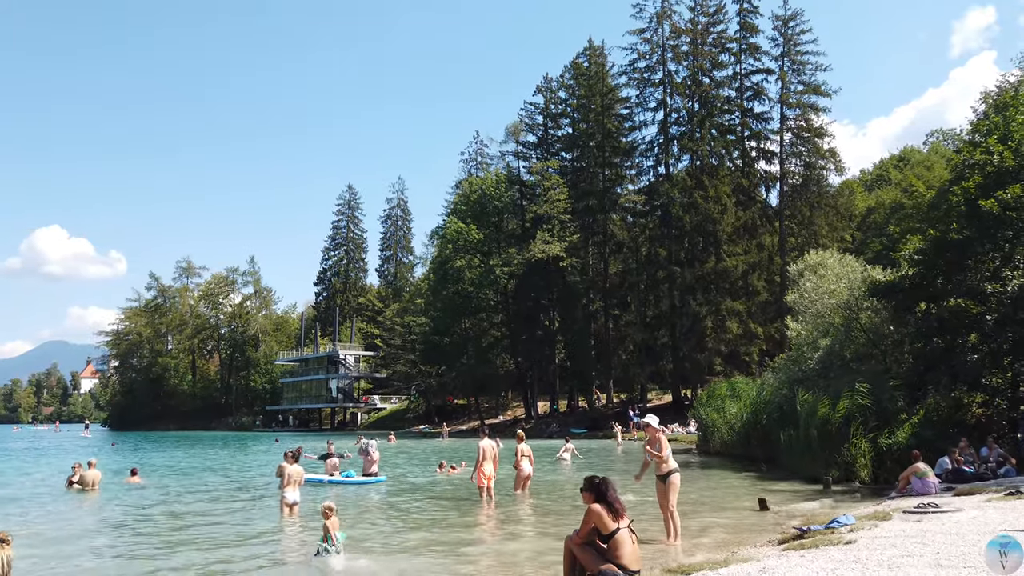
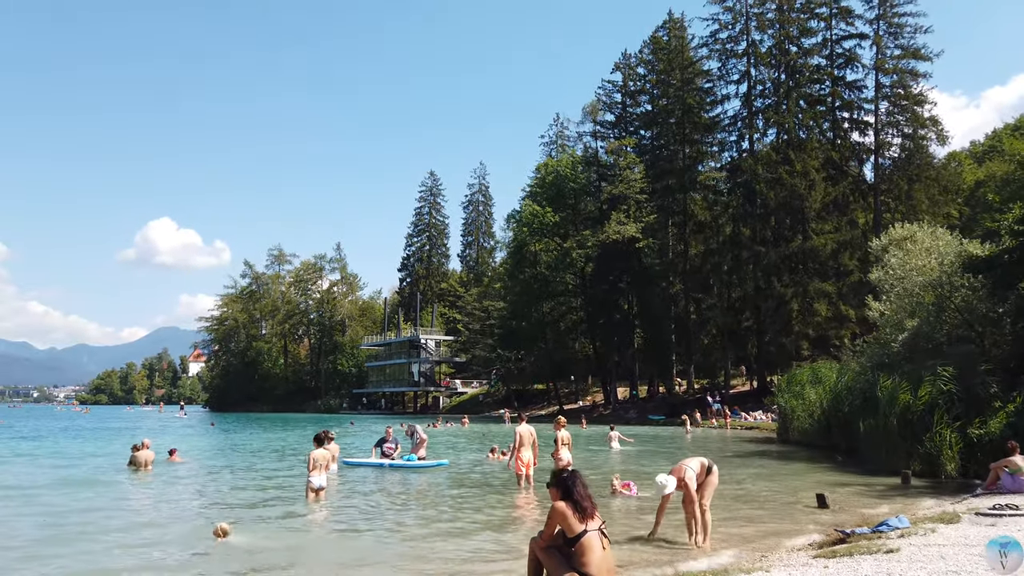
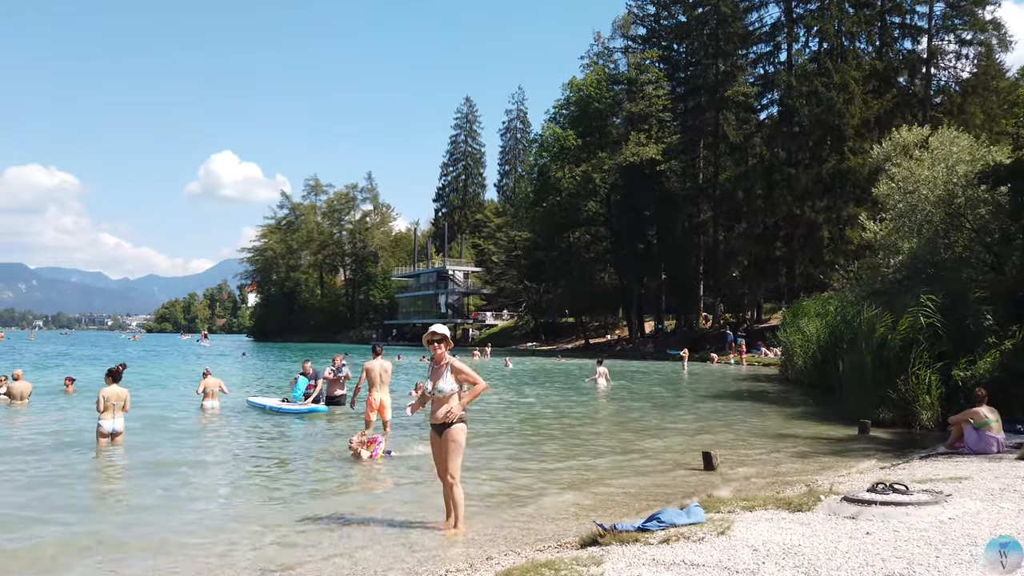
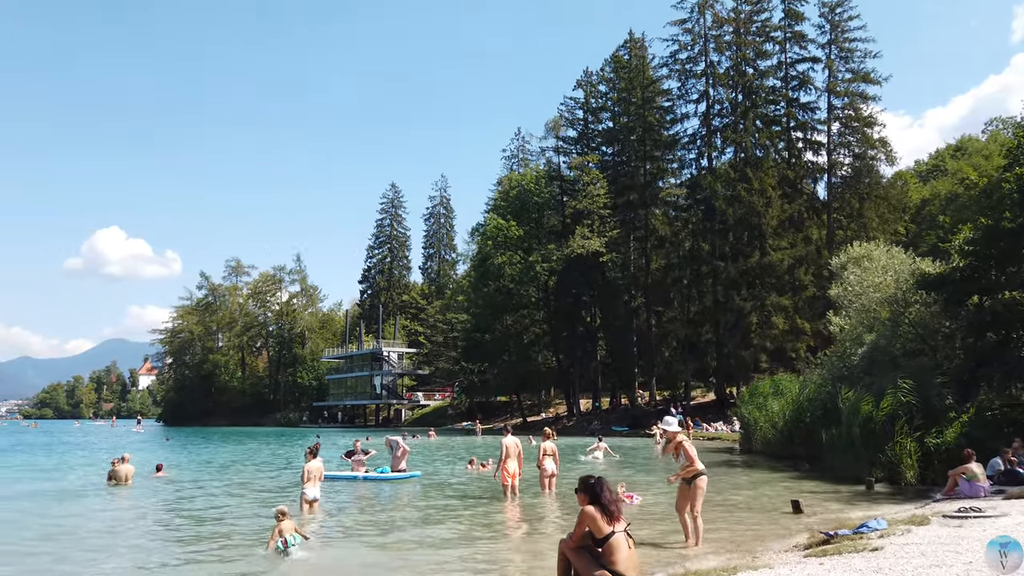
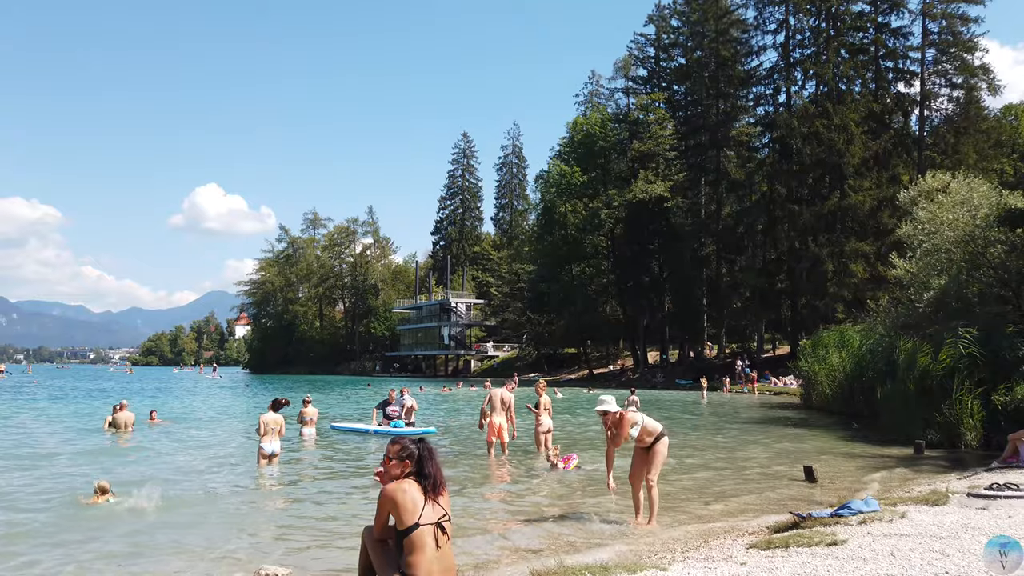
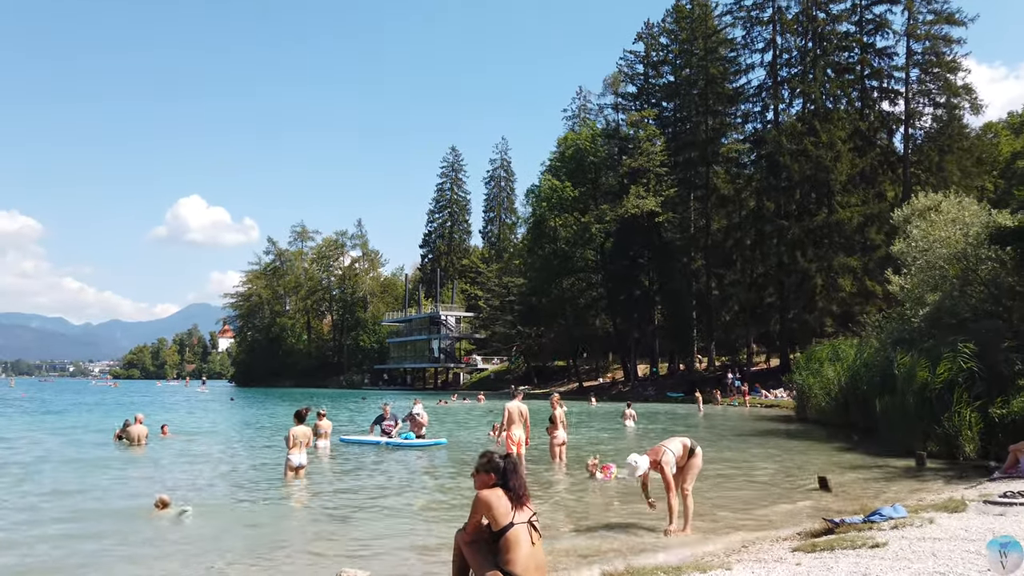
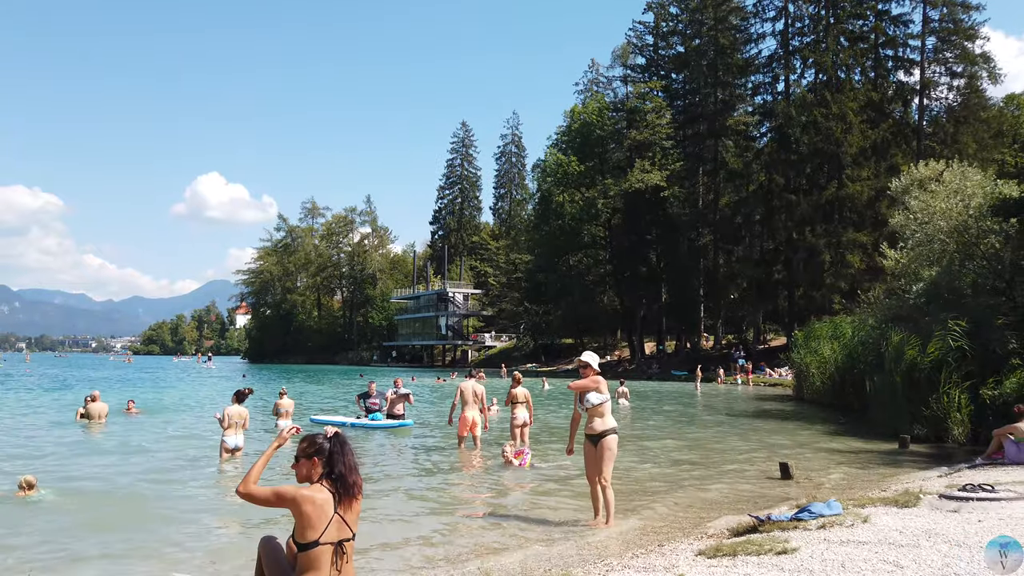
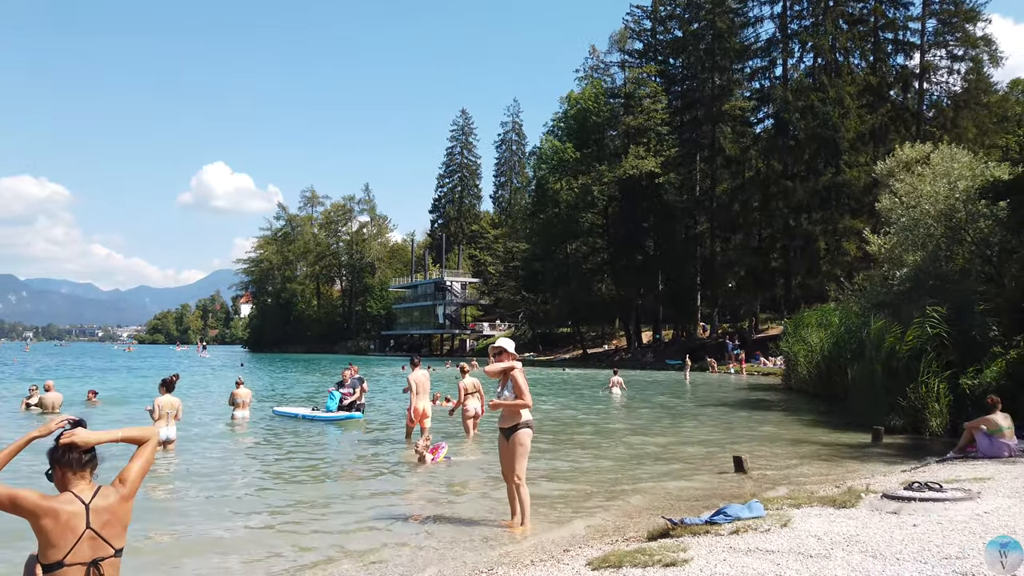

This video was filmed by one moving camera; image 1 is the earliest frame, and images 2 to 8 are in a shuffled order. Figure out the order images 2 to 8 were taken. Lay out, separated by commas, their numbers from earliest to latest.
4, 2, 6, 5, 7, 8, 3
